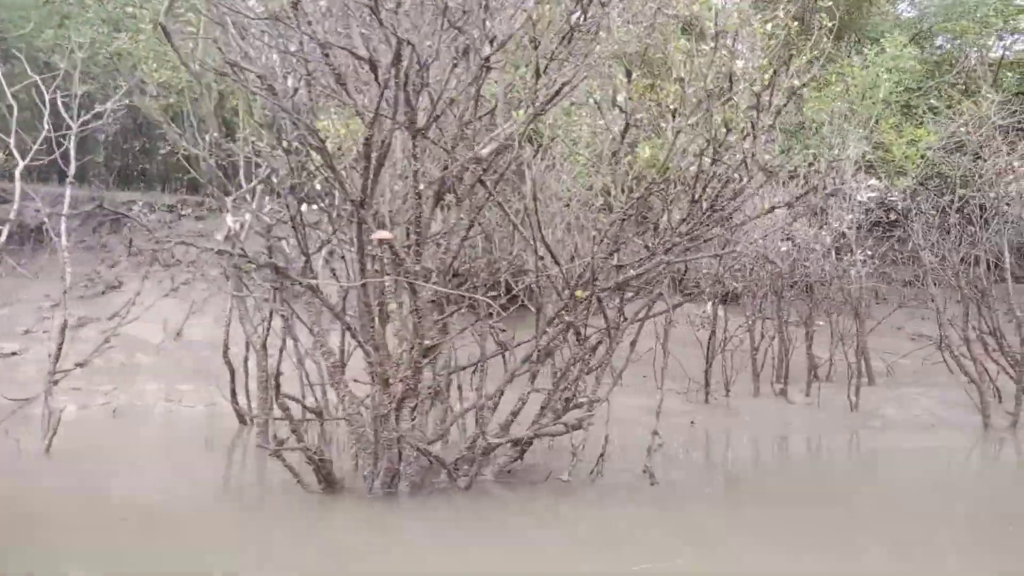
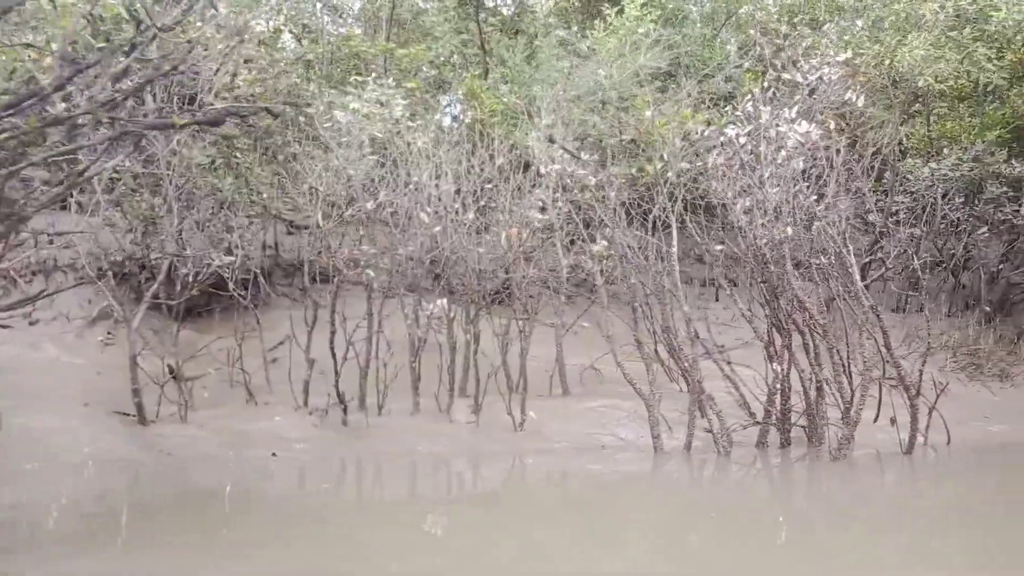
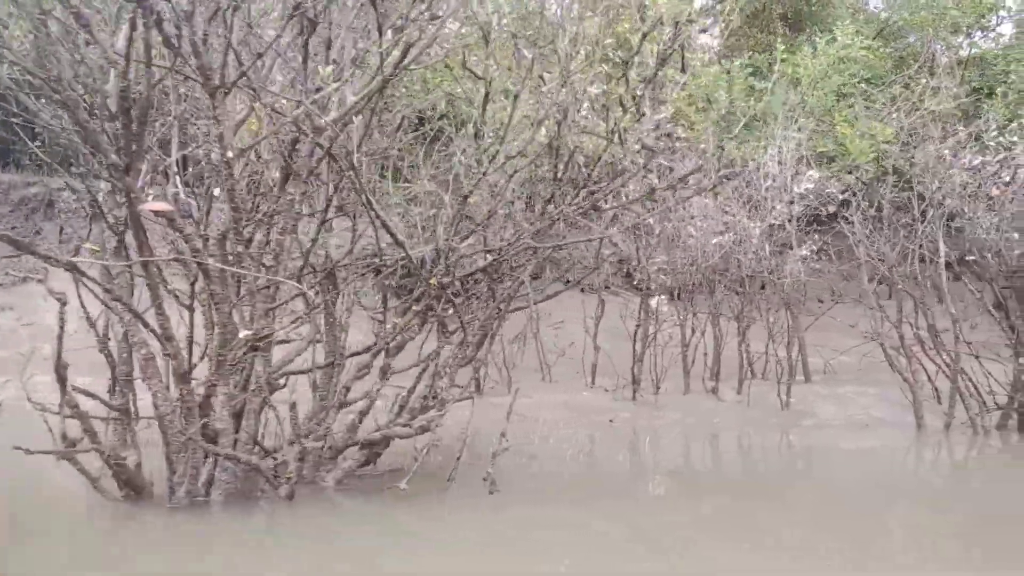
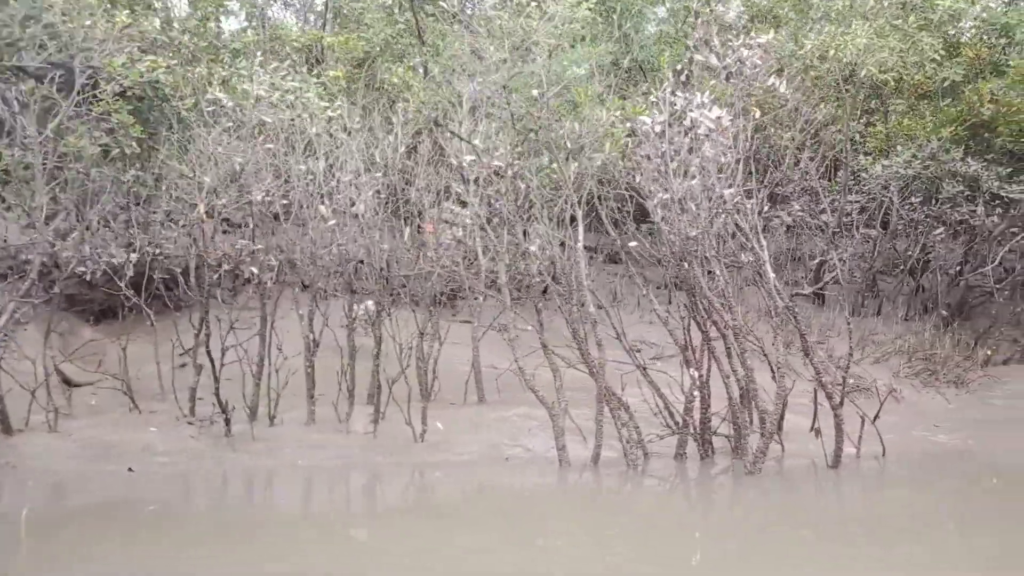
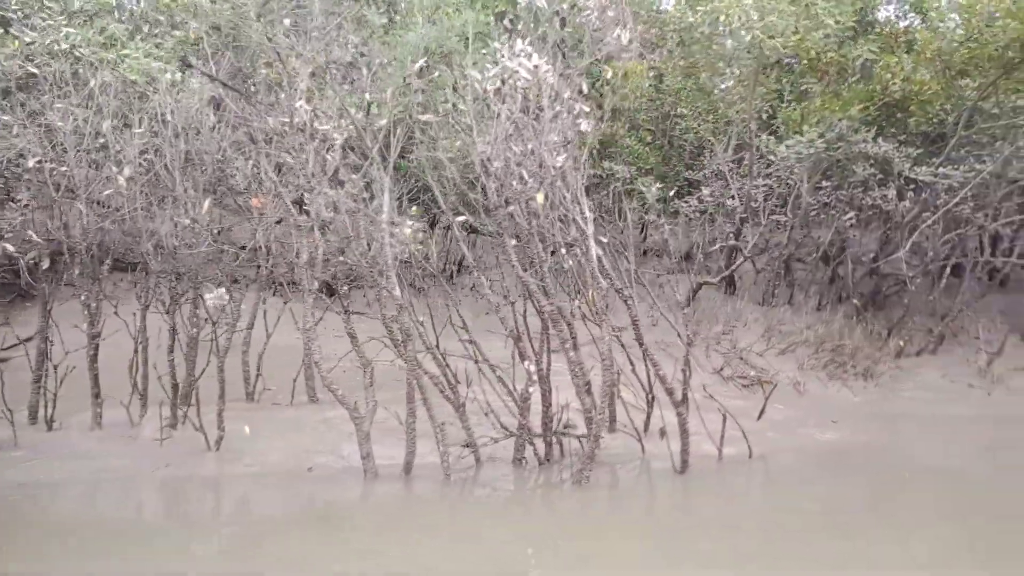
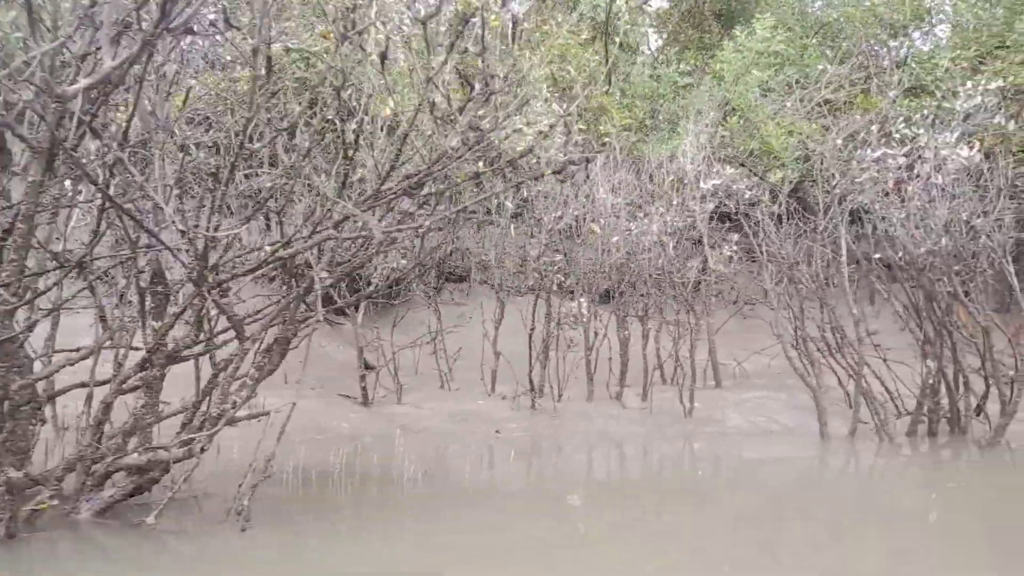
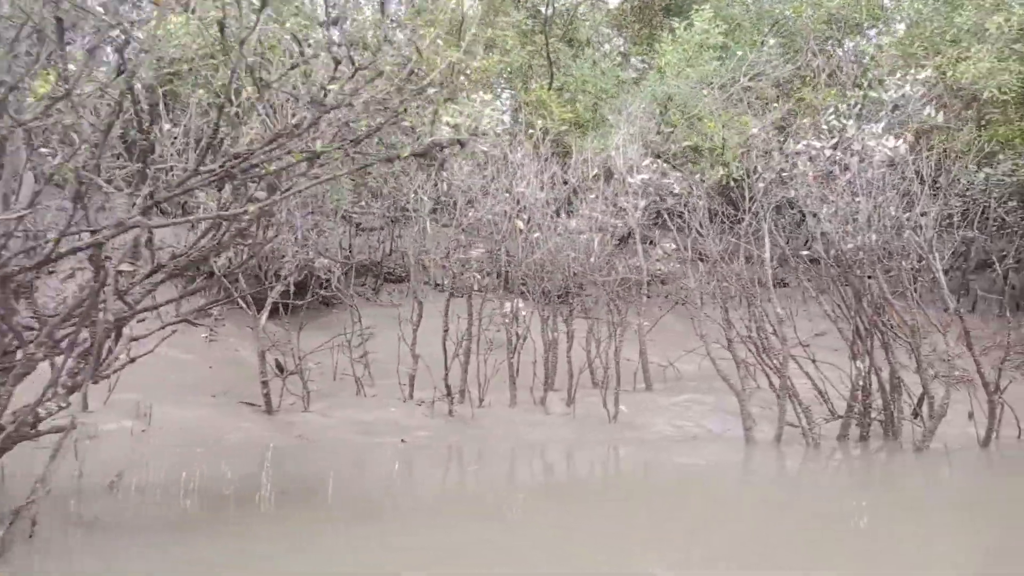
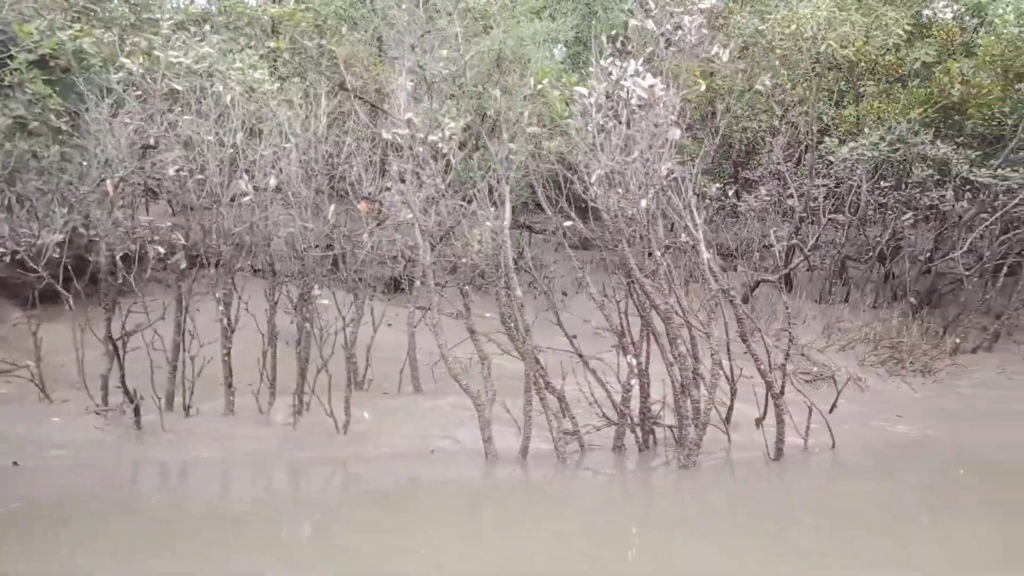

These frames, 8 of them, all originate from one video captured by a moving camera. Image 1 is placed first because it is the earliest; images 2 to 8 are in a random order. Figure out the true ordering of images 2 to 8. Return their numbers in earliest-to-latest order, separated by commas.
3, 6, 7, 2, 4, 8, 5
